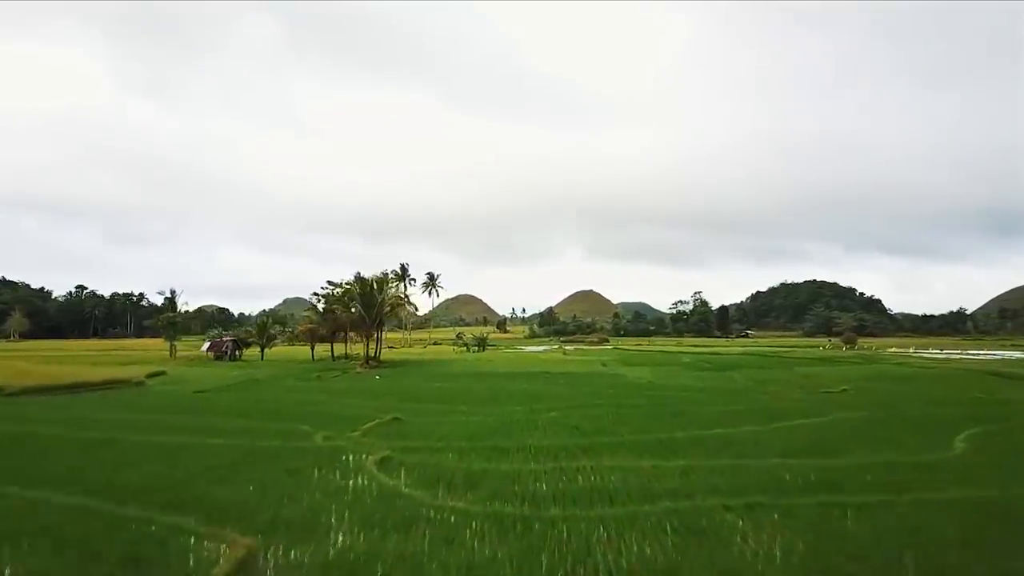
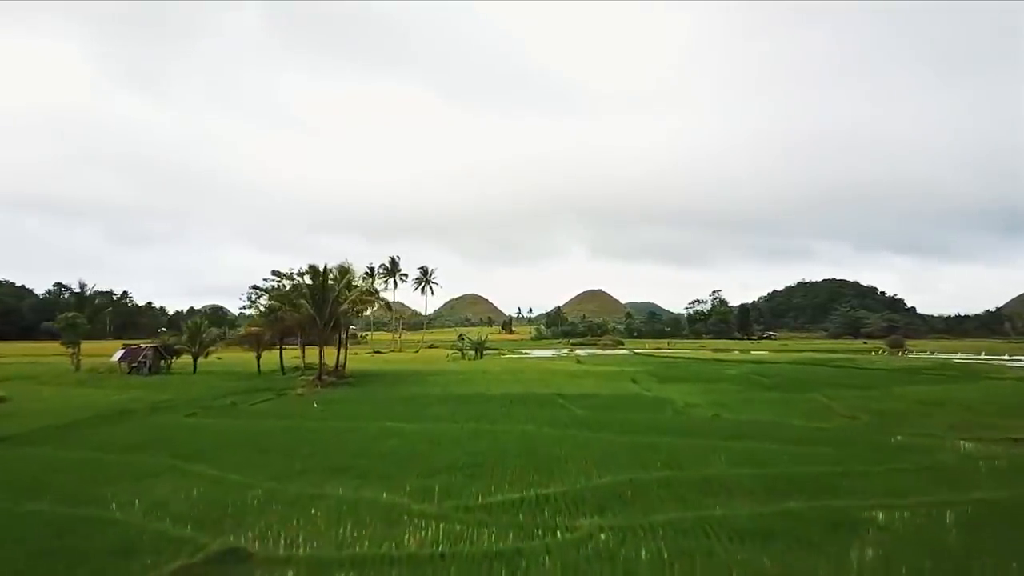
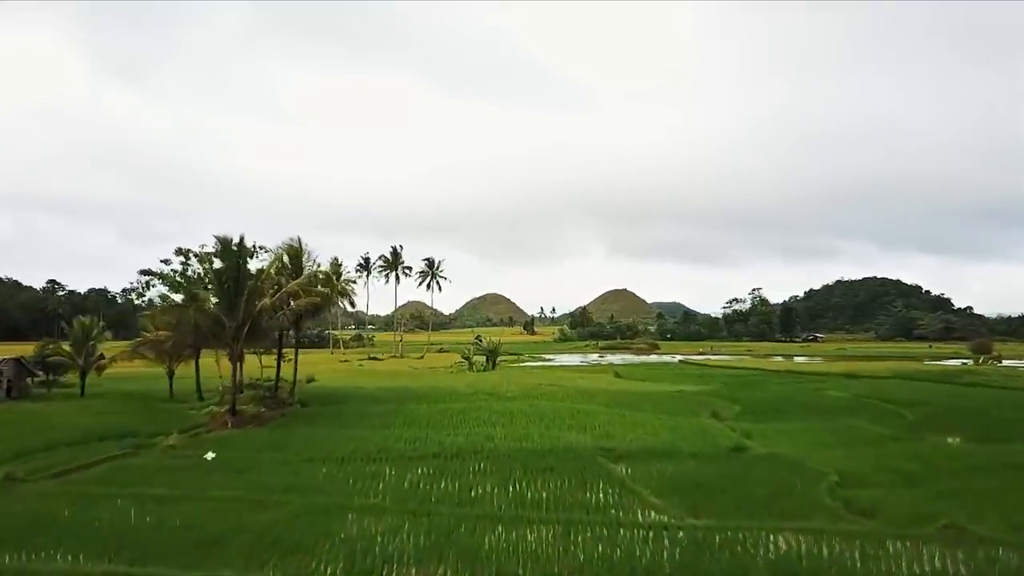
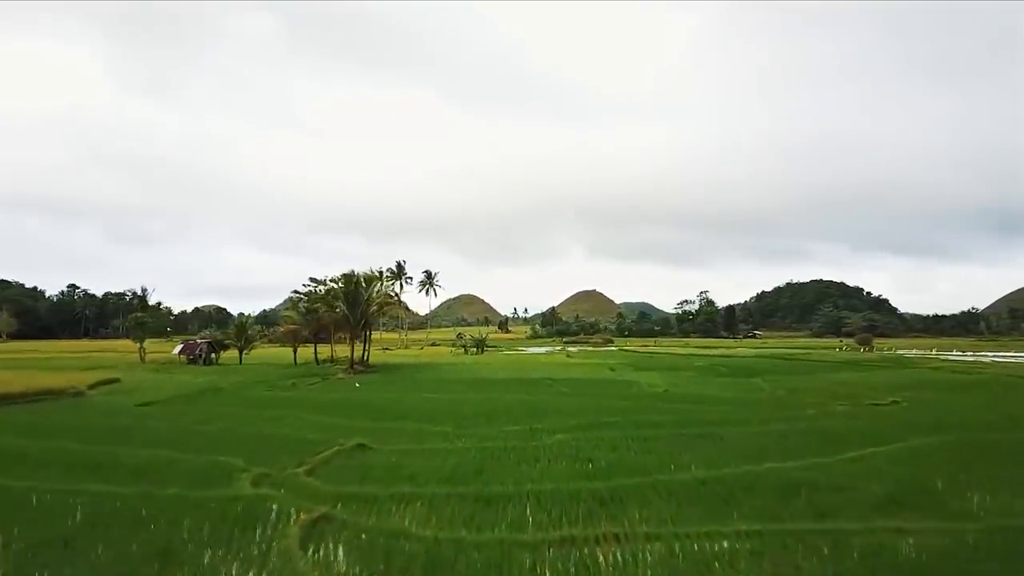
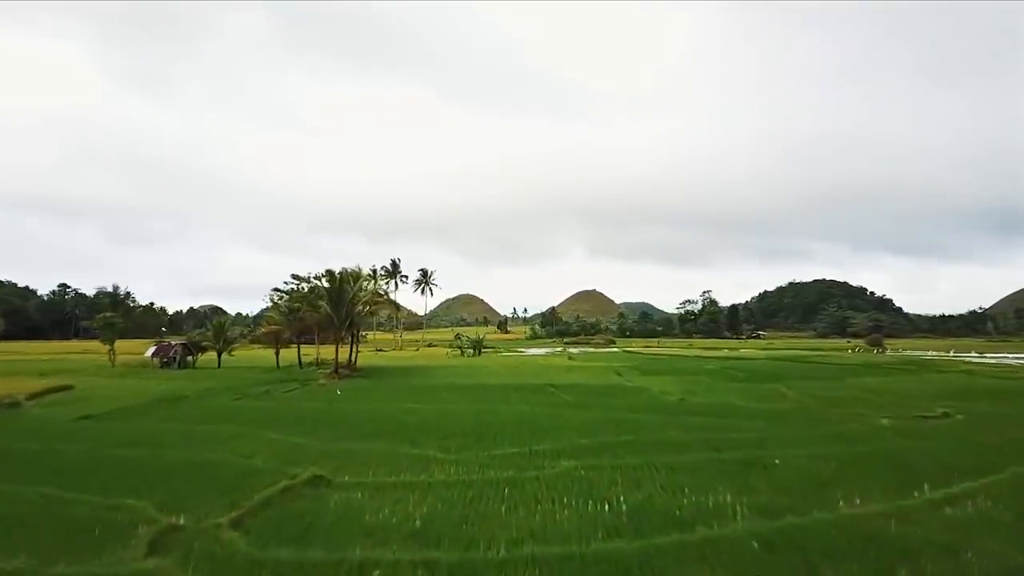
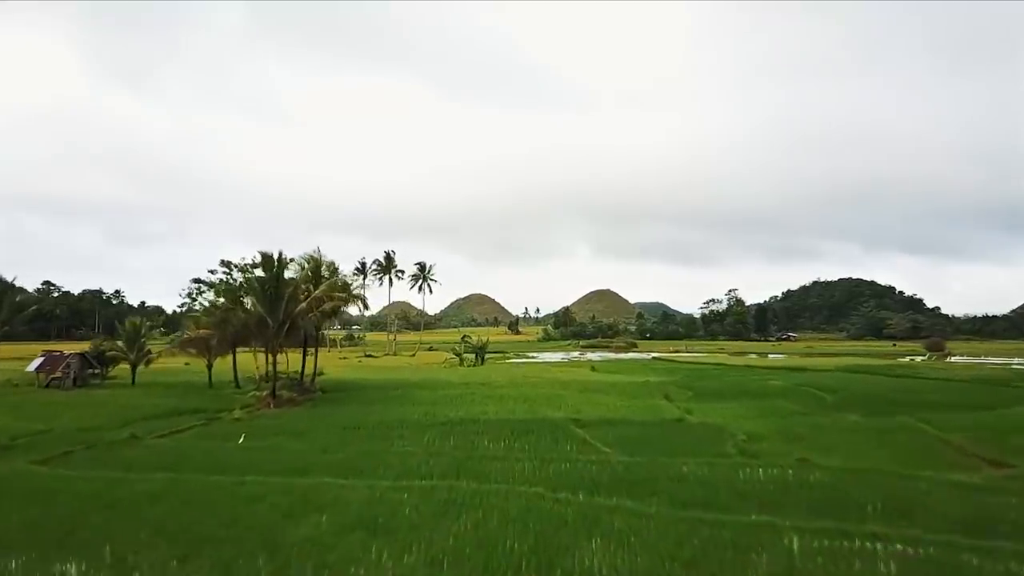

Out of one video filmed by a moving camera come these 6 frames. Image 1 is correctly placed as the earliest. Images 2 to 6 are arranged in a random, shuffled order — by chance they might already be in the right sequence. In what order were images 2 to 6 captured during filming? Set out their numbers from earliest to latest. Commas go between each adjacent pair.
4, 5, 2, 6, 3
